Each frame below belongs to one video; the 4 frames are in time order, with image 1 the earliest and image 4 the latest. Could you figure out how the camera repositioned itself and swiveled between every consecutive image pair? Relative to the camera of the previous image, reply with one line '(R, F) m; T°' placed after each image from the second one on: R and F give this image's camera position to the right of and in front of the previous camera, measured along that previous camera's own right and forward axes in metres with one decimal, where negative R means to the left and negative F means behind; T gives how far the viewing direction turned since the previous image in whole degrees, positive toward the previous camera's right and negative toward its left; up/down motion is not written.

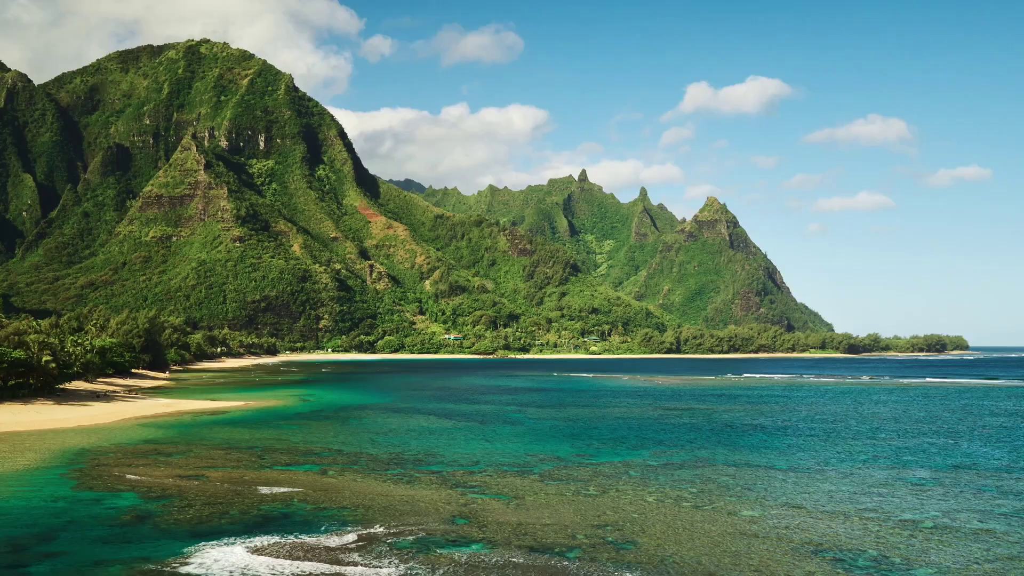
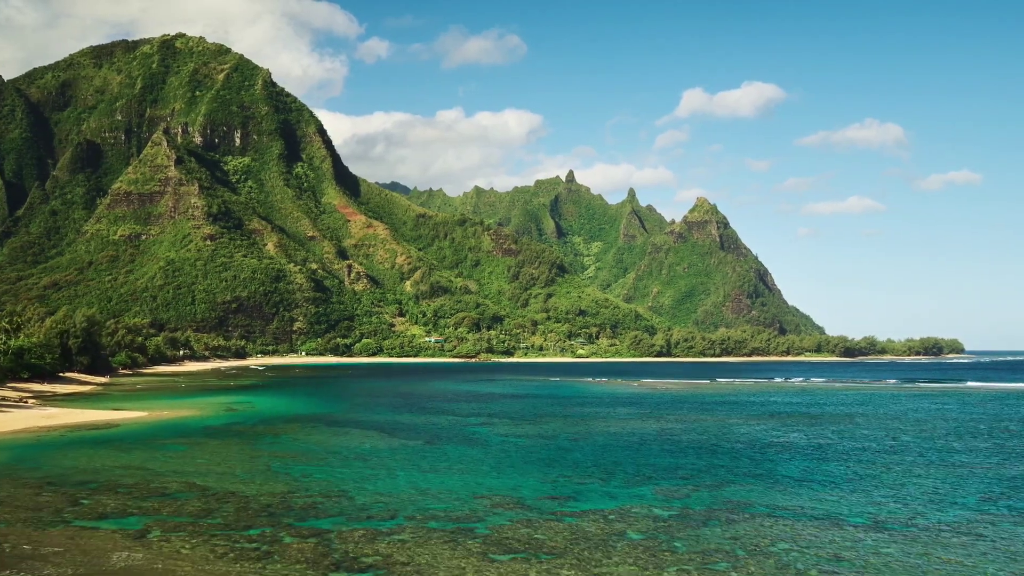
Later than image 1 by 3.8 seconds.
(+2.2, +11.1) m; +1°
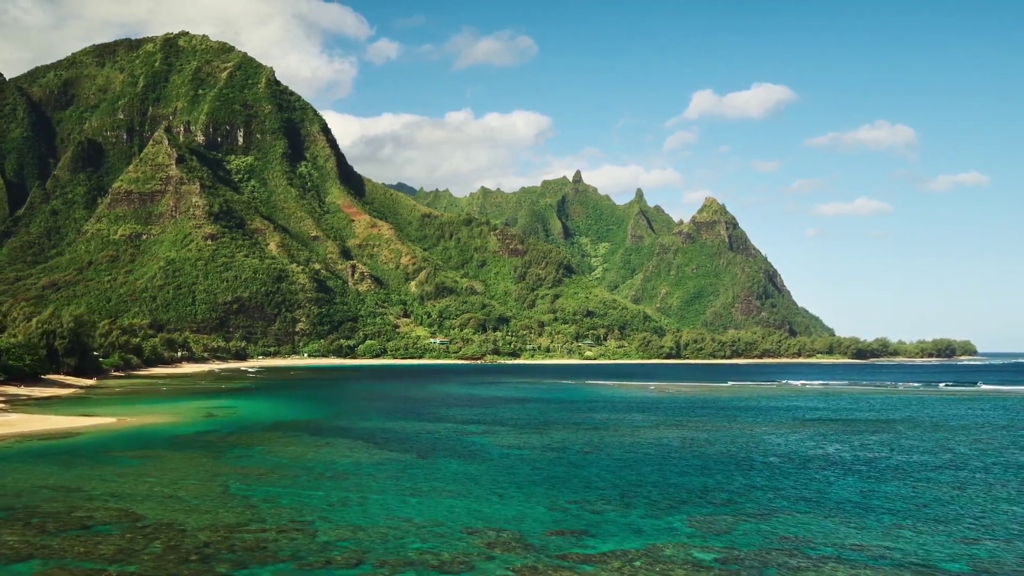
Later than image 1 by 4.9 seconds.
(+0.2, +5.3) m; -1°
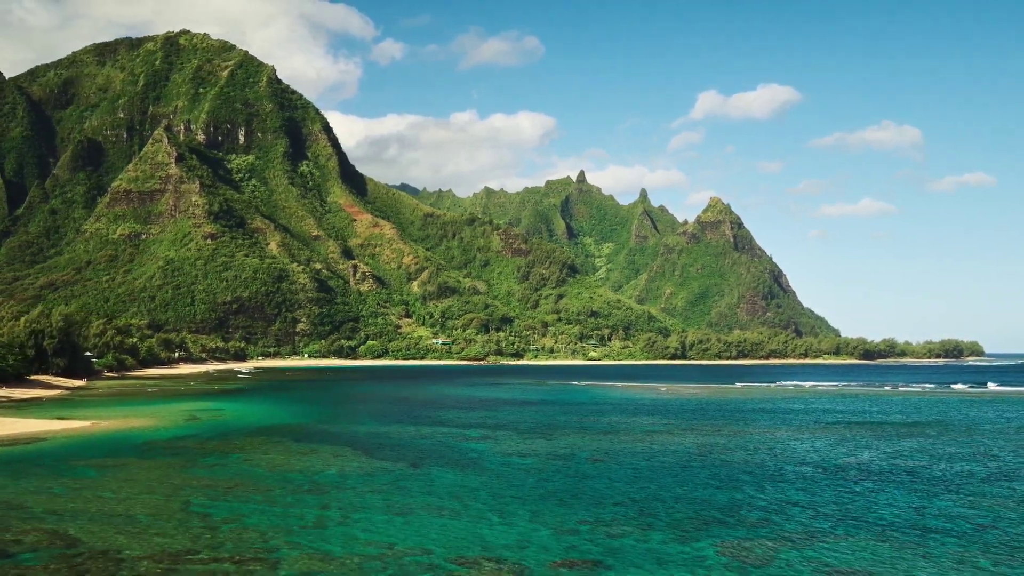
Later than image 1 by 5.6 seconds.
(+0.1, +3.5) m; 0°
